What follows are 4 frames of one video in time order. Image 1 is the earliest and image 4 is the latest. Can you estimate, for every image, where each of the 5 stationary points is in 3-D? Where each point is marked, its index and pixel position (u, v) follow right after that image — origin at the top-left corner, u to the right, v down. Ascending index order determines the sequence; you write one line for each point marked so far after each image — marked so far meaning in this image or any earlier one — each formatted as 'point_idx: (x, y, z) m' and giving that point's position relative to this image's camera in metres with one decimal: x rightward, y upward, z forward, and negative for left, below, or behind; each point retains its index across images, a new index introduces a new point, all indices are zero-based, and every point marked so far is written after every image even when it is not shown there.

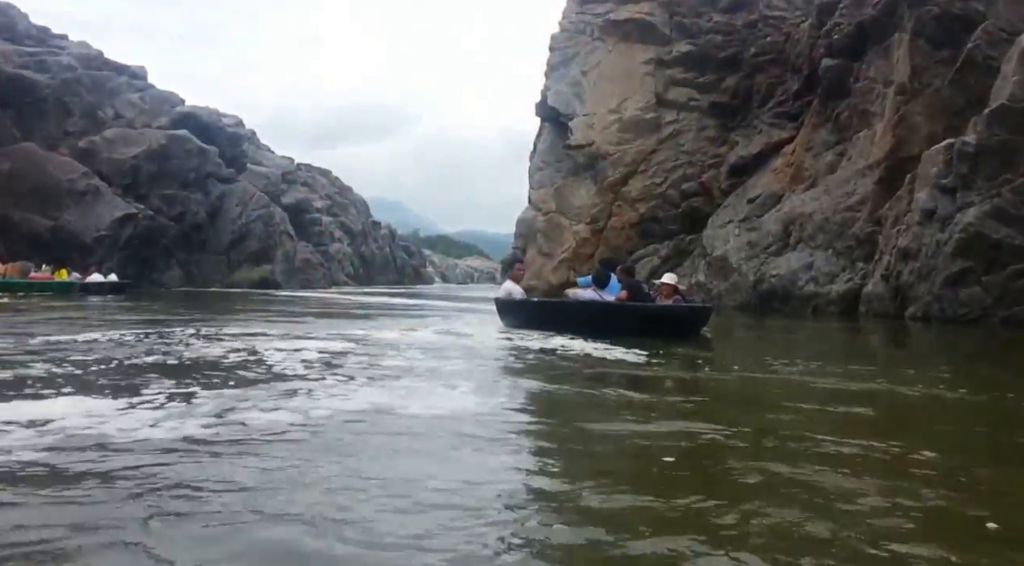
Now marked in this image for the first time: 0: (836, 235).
0: (+6.6, +1.0, +18.3) m
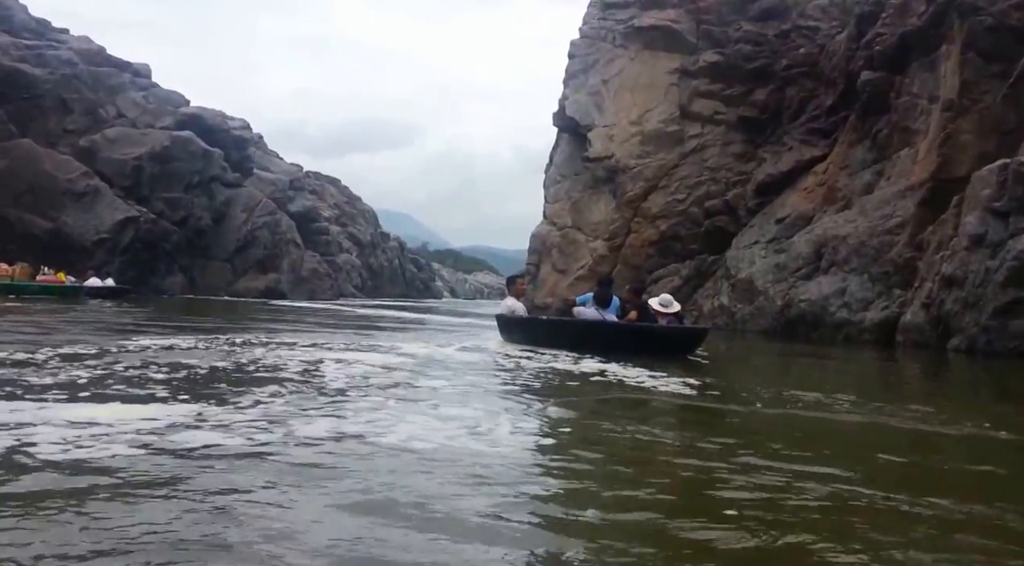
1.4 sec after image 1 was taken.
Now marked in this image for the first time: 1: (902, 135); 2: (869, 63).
0: (+6.9, +0.5, +17.1) m
1: (+7.8, +3.0, +18.0) m
2: (+7.6, +4.7, +19.1) m
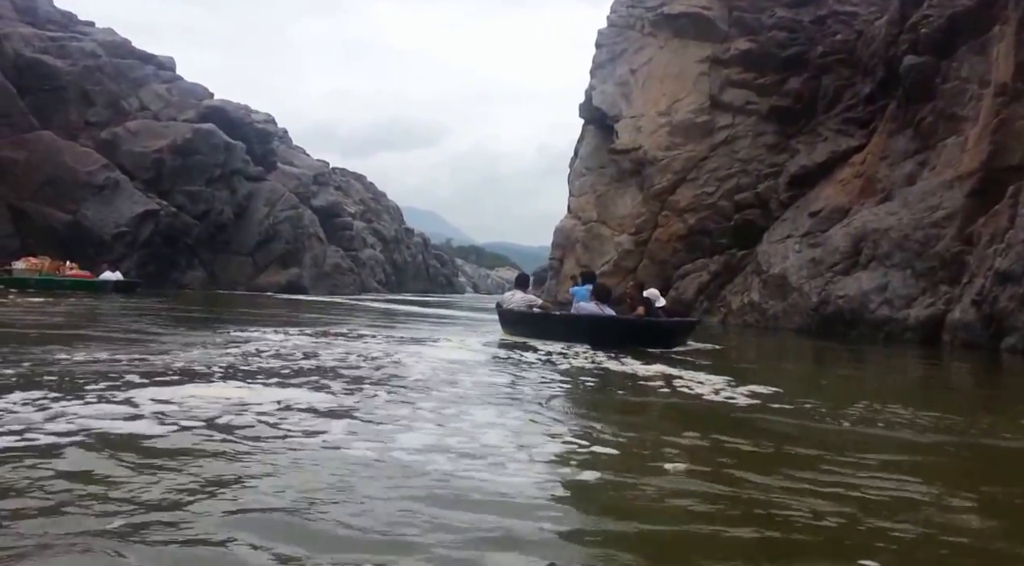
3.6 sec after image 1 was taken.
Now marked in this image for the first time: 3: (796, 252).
0: (+7.3, +0.5, +16.2) m
1: (+8.3, +3.0, +17.1) m
2: (+8.1, +4.8, +18.2) m
3: (+6.1, +0.7, +19.3) m
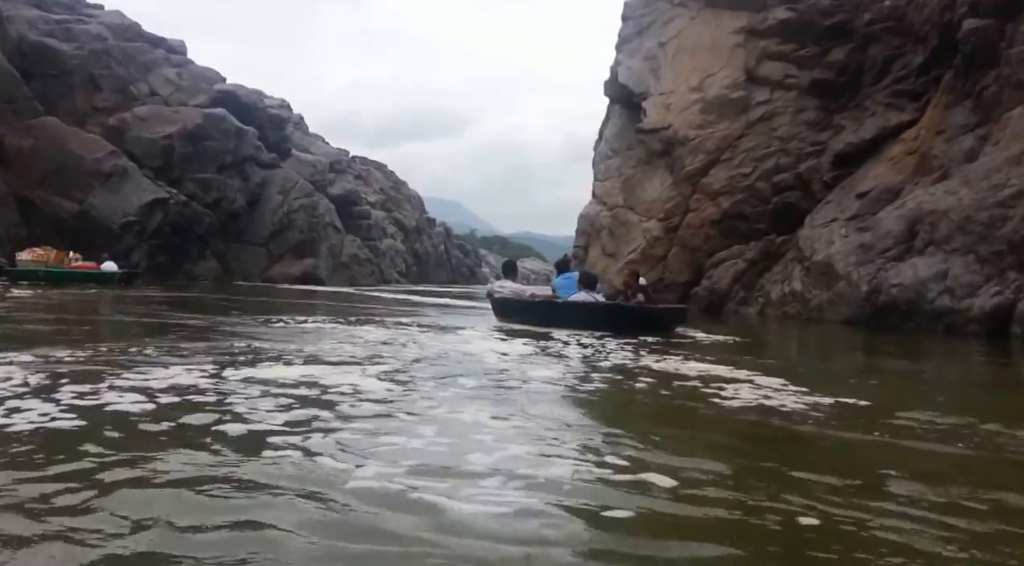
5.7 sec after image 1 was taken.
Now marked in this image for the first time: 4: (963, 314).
0: (+7.7, +0.8, +14.7) m
1: (+8.6, +3.3, +15.4) m
2: (+8.5, +5.0, +16.5) m
3: (+6.5, +0.9, +17.7) m
4: (+7.3, -0.5, +14.4) m
